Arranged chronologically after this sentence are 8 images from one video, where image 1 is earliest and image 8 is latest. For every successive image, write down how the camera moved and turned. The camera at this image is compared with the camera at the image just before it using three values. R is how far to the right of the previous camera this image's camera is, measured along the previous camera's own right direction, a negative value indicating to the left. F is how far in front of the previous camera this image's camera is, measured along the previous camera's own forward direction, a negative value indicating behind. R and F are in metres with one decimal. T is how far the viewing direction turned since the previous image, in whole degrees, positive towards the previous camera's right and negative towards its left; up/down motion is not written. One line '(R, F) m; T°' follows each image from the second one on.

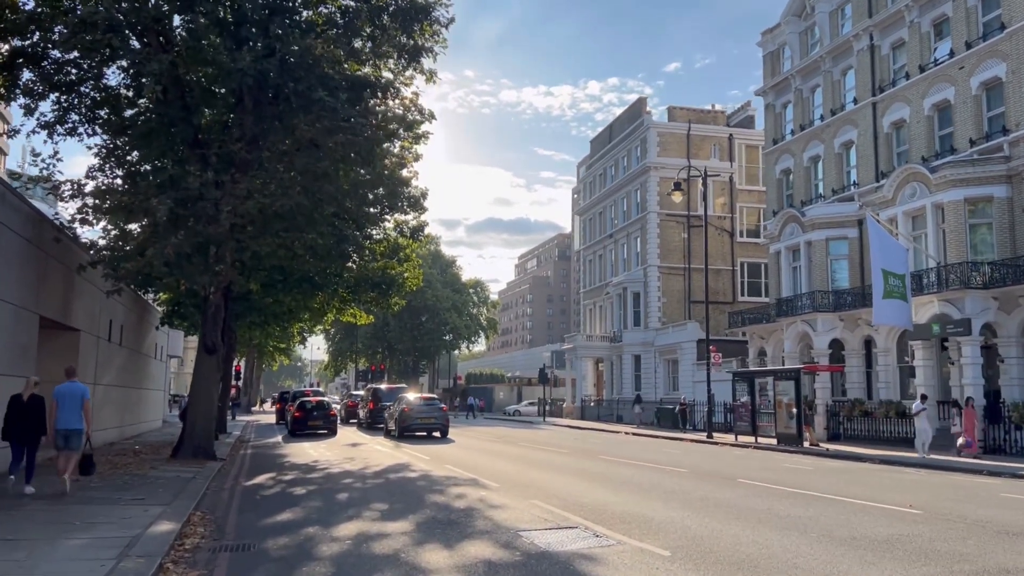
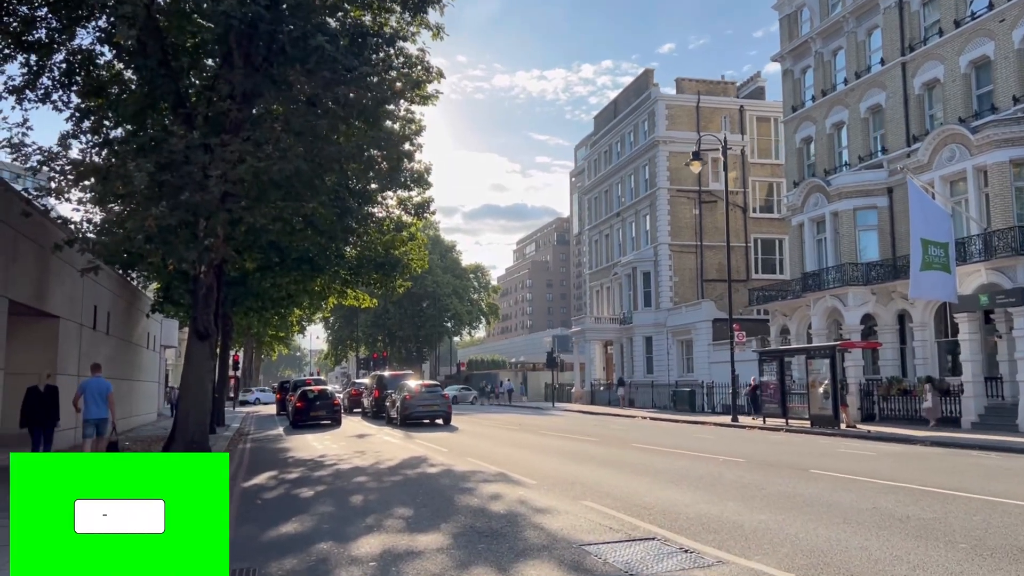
(-0.5, +1.8) m; 0°
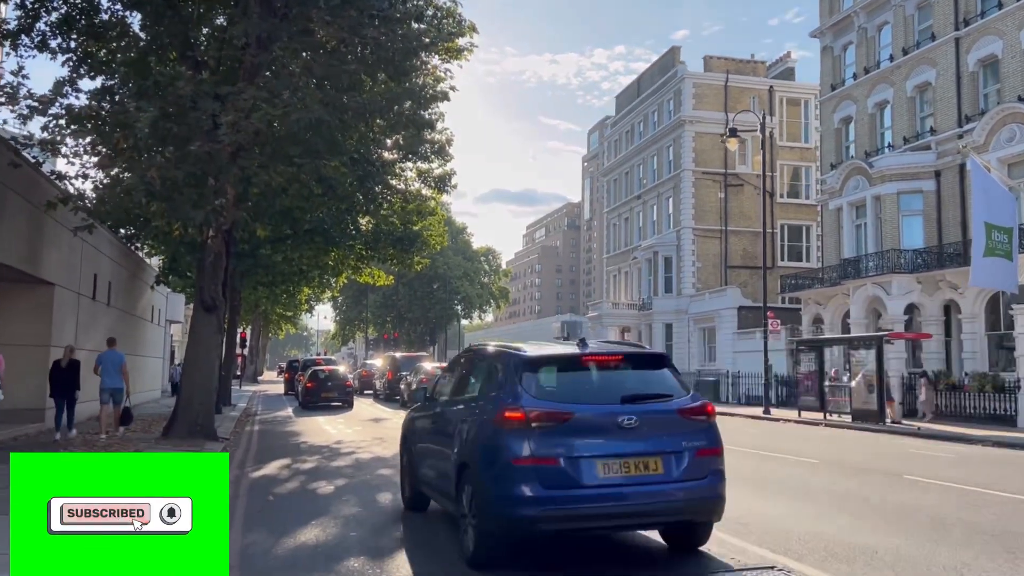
(-0.6, +1.6) m; 0°
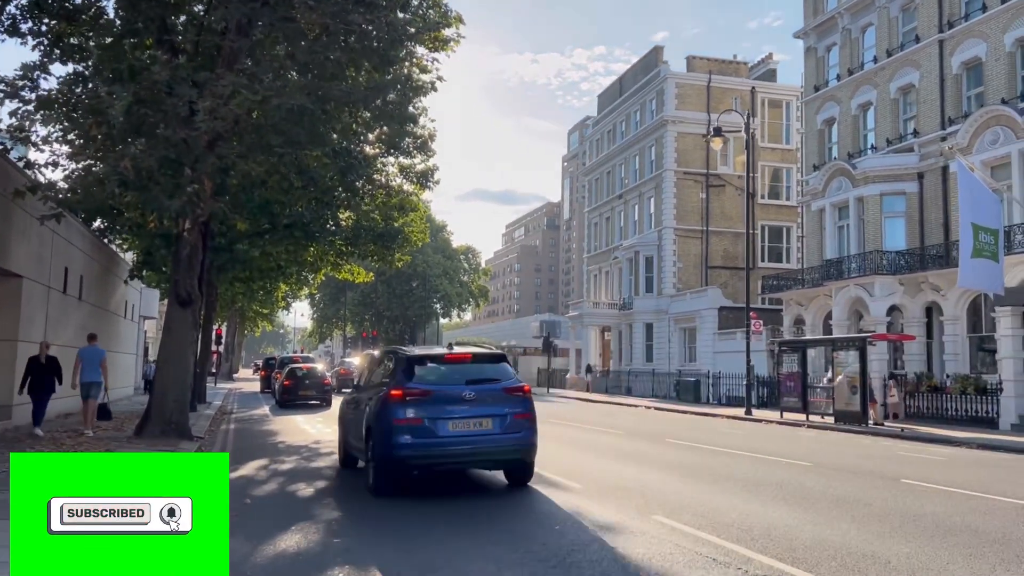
(-0.1, +0.3) m; +1°
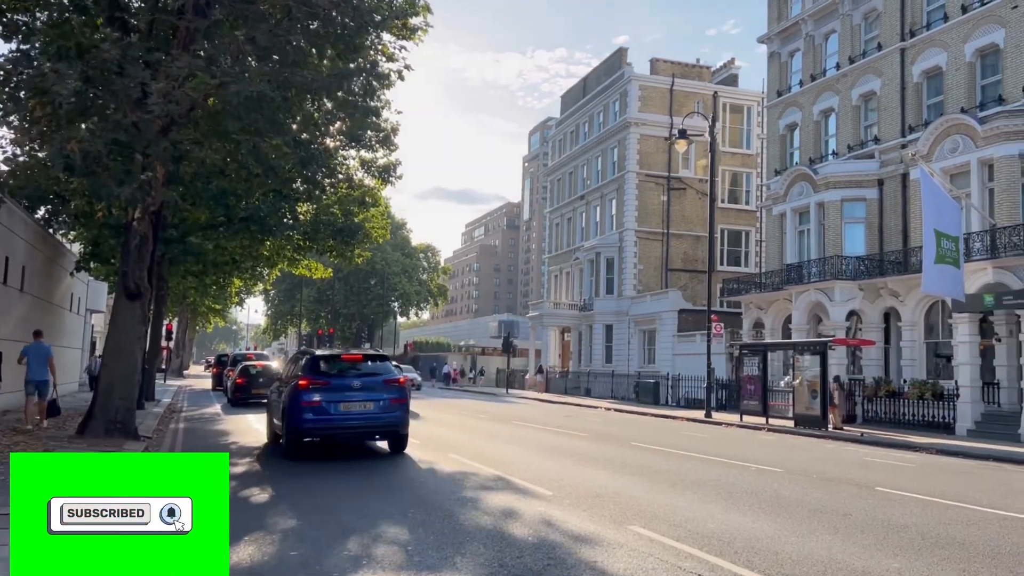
(-0.1, +0.4) m; +3°
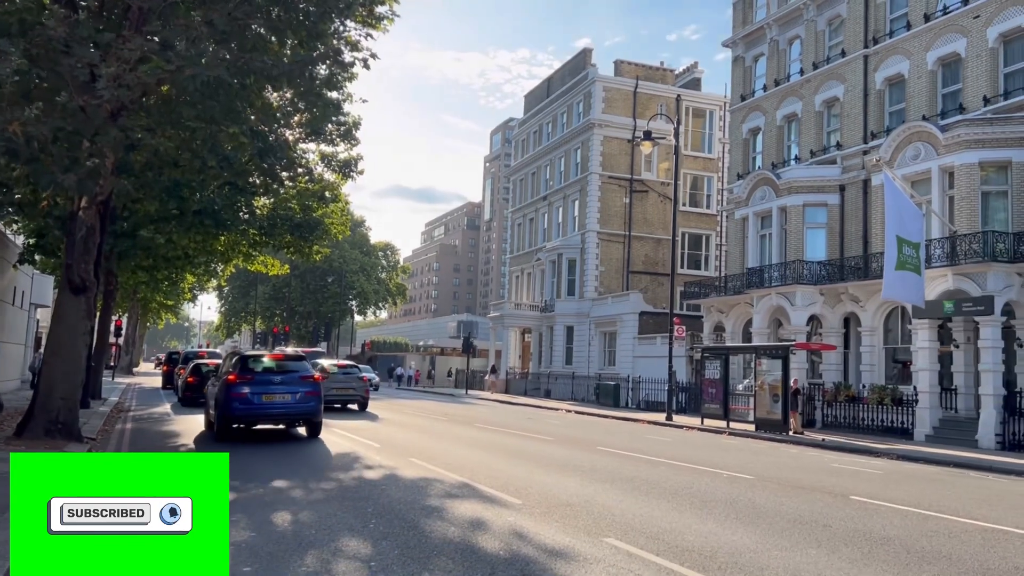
(-0.1, +0.4) m; +3°
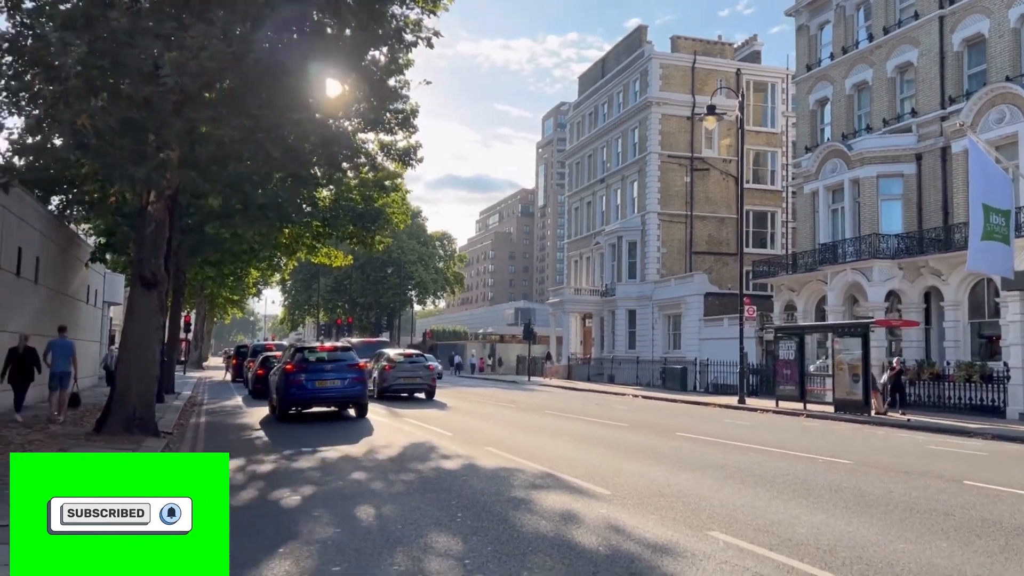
(-0.3, +0.4) m; -4°
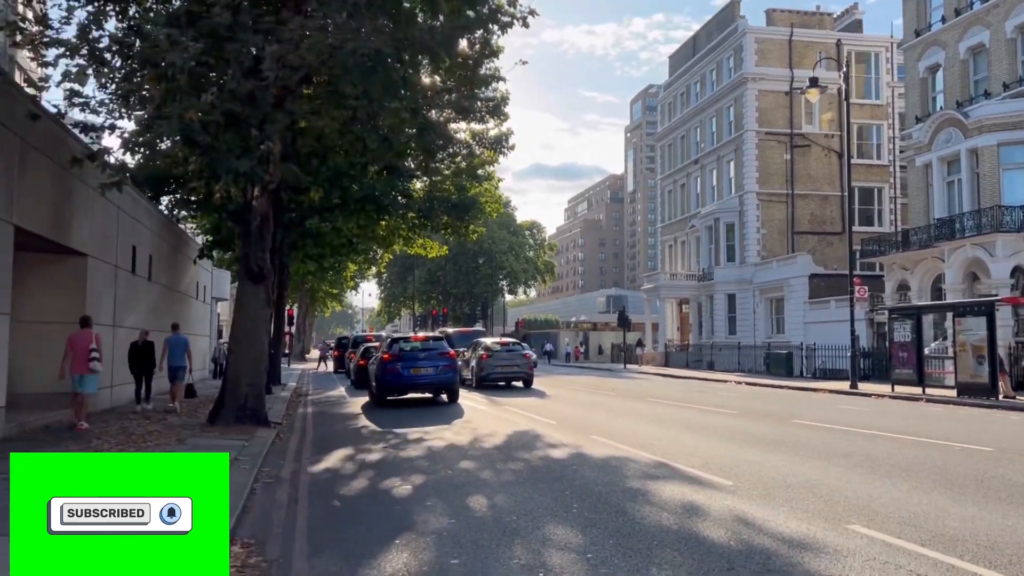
(-0.2, +0.3) m; -6°
